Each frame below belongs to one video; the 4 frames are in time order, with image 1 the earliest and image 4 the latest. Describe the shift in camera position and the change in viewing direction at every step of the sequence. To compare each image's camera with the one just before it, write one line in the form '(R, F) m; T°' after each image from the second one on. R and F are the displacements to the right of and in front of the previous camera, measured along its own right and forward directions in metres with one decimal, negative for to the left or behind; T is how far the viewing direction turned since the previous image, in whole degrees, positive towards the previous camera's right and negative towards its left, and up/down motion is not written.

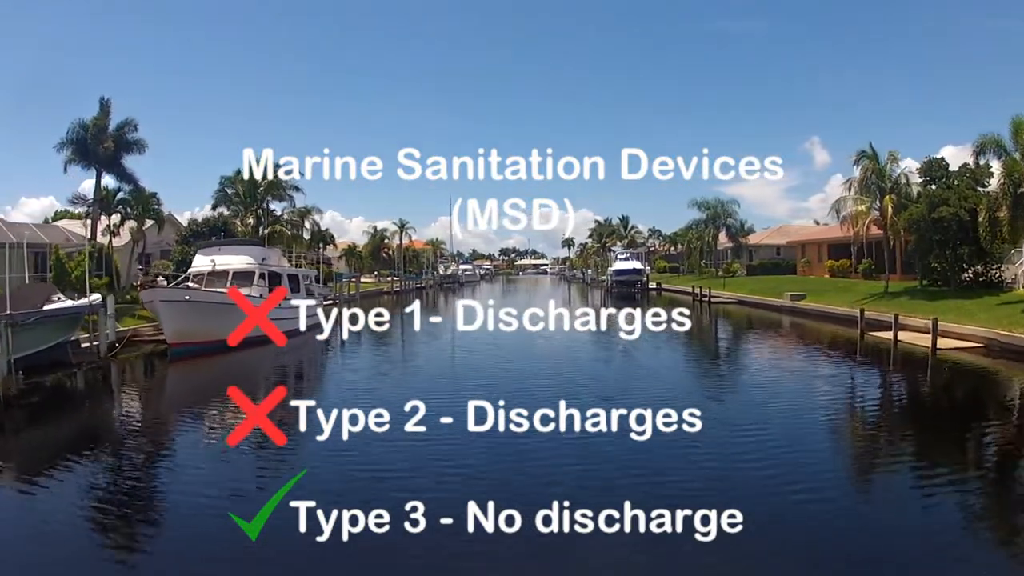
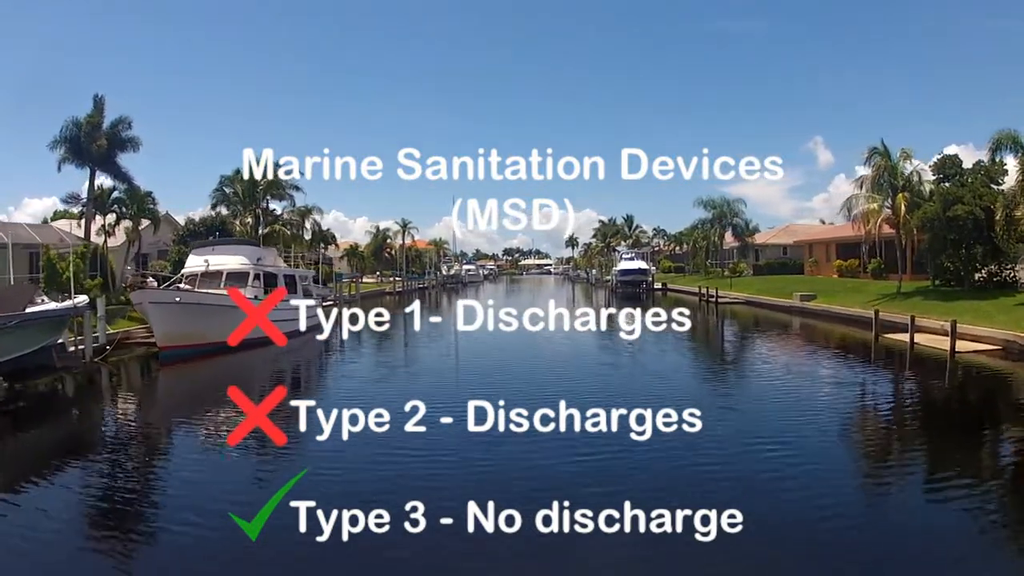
(0.0, +0.2) m; 0°
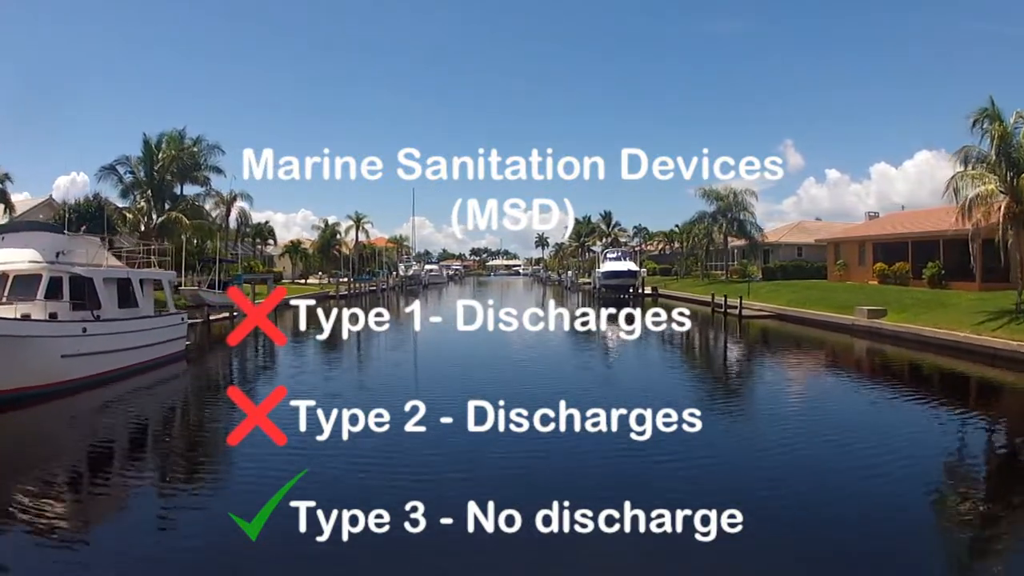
(0.0, +2.0) m; +2°
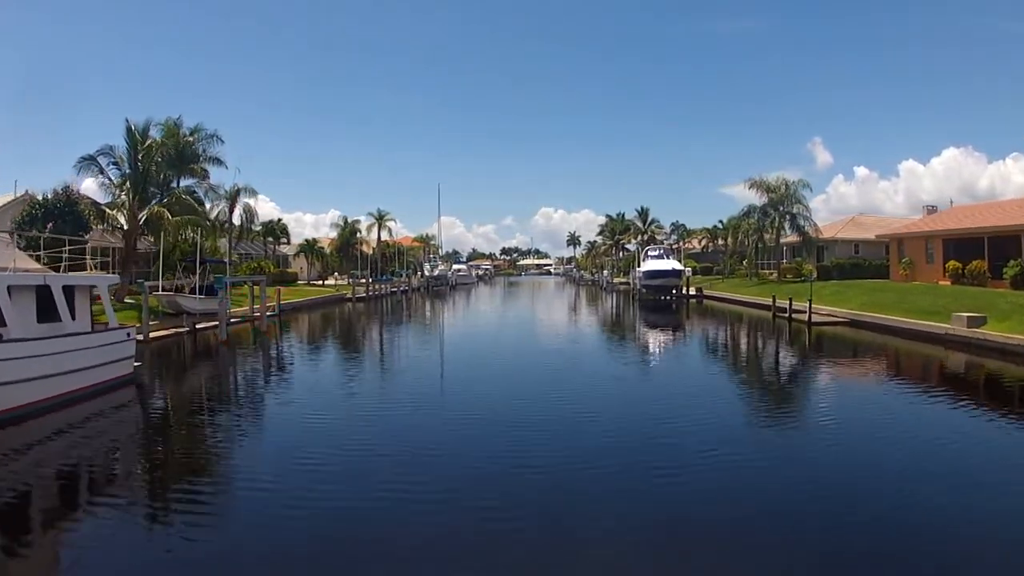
(0.0, +0.8) m; -2°
